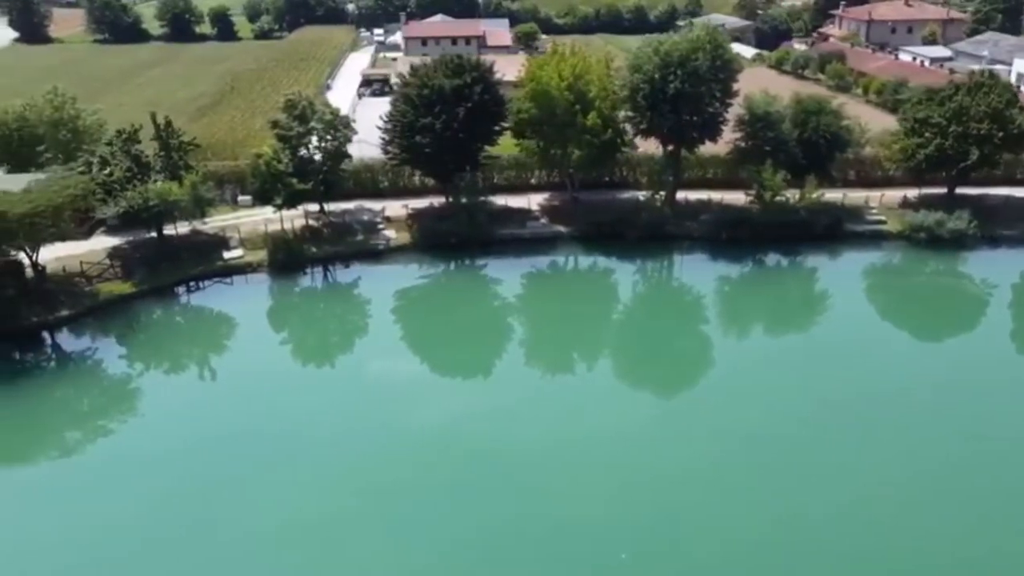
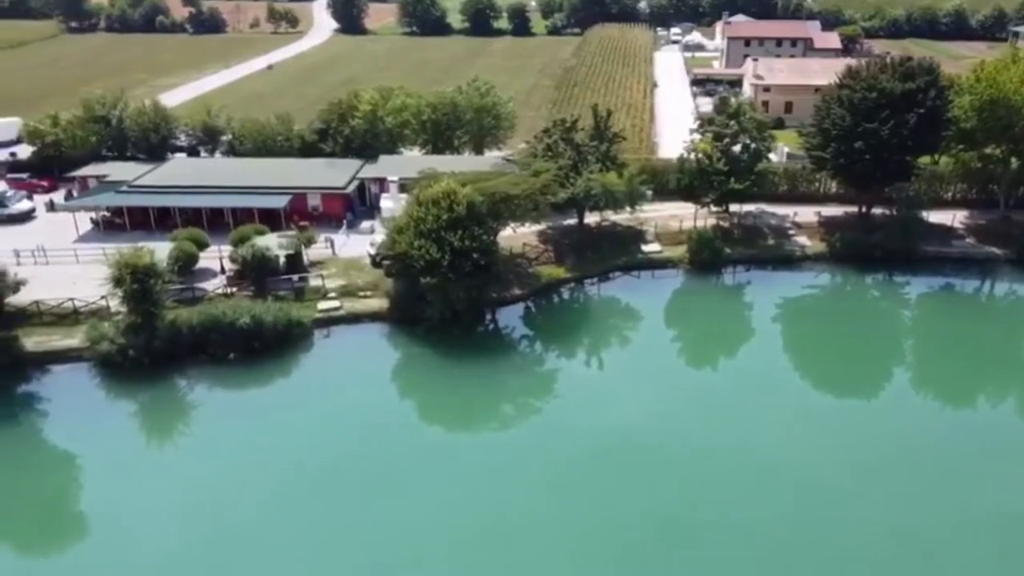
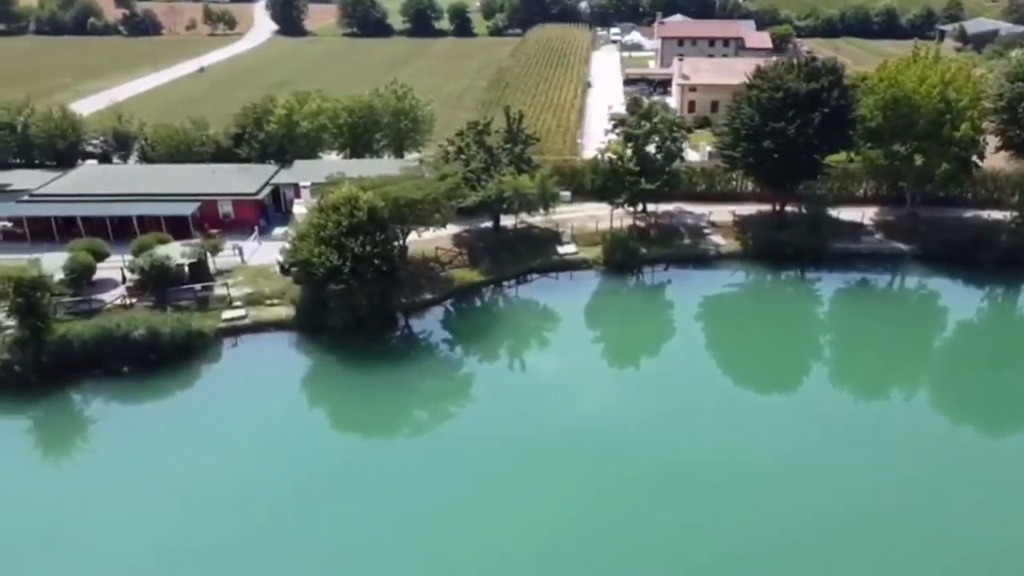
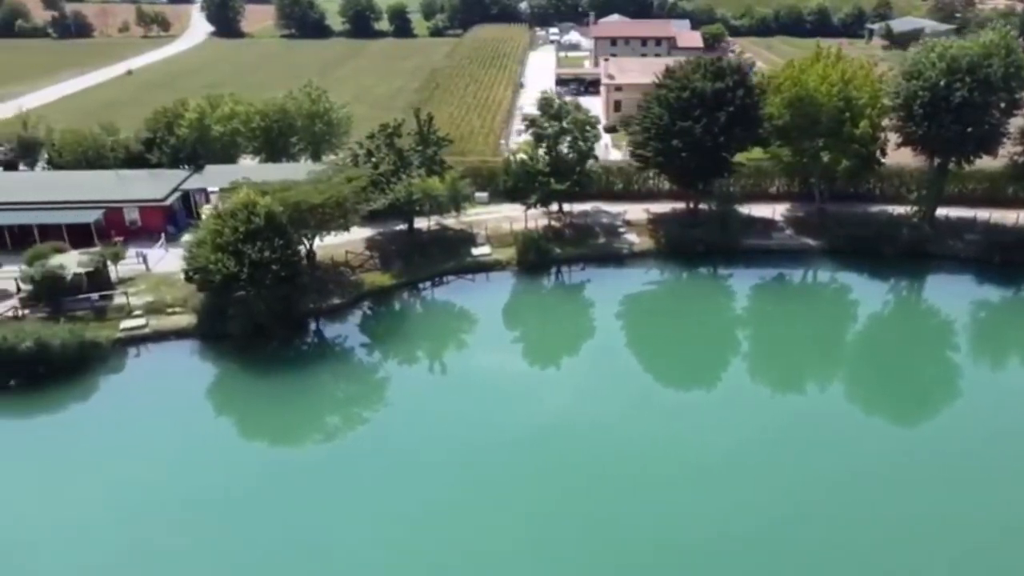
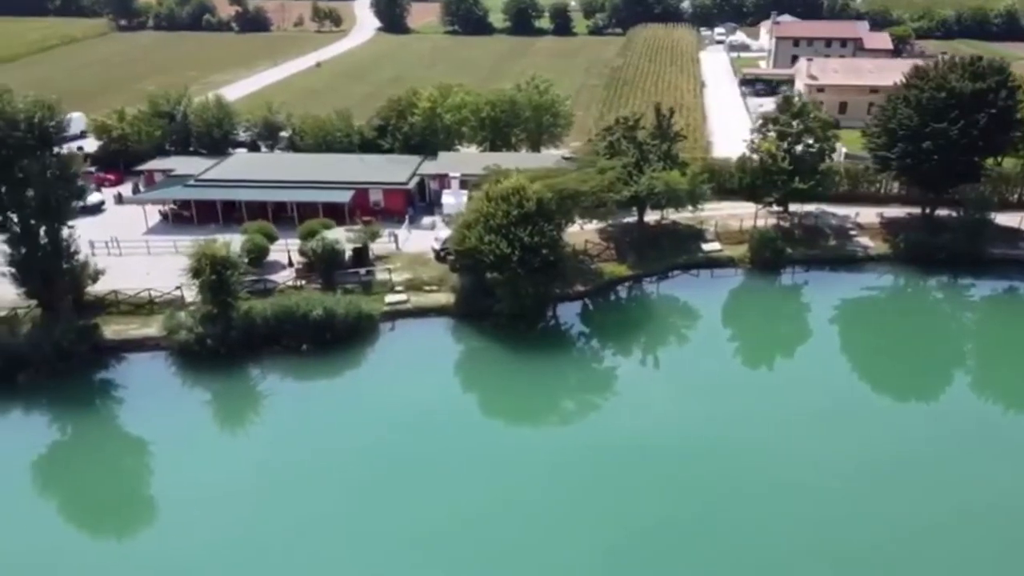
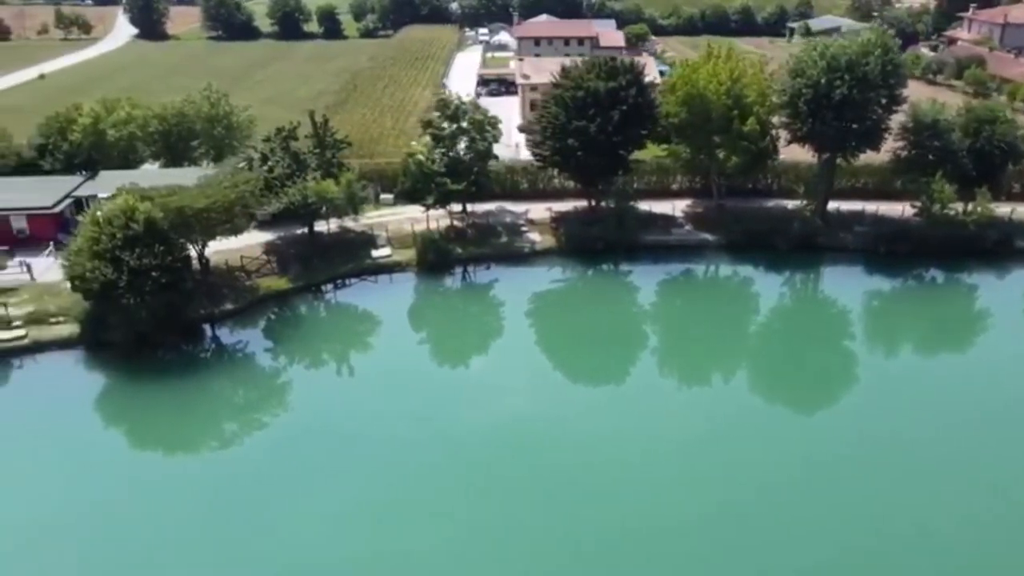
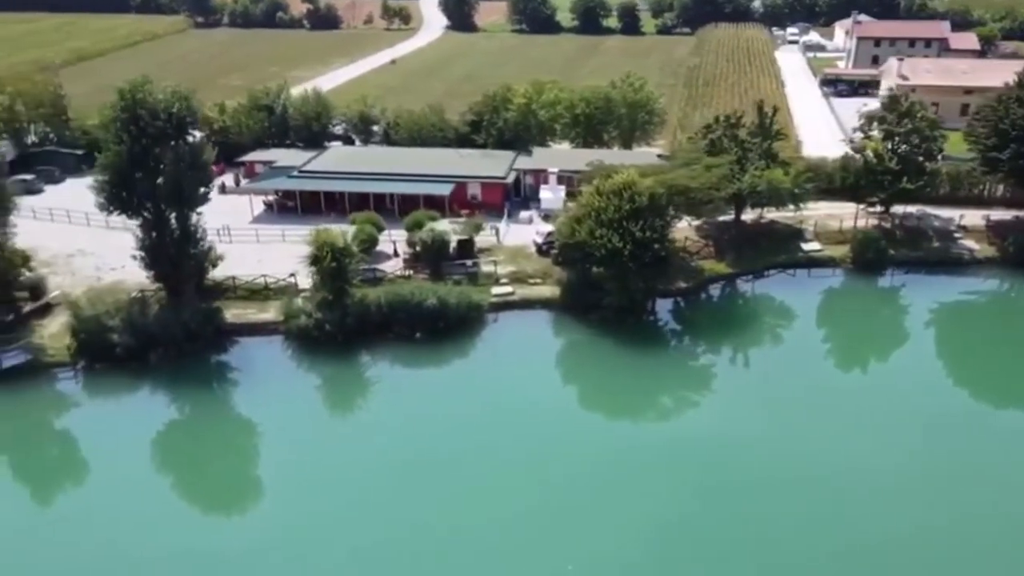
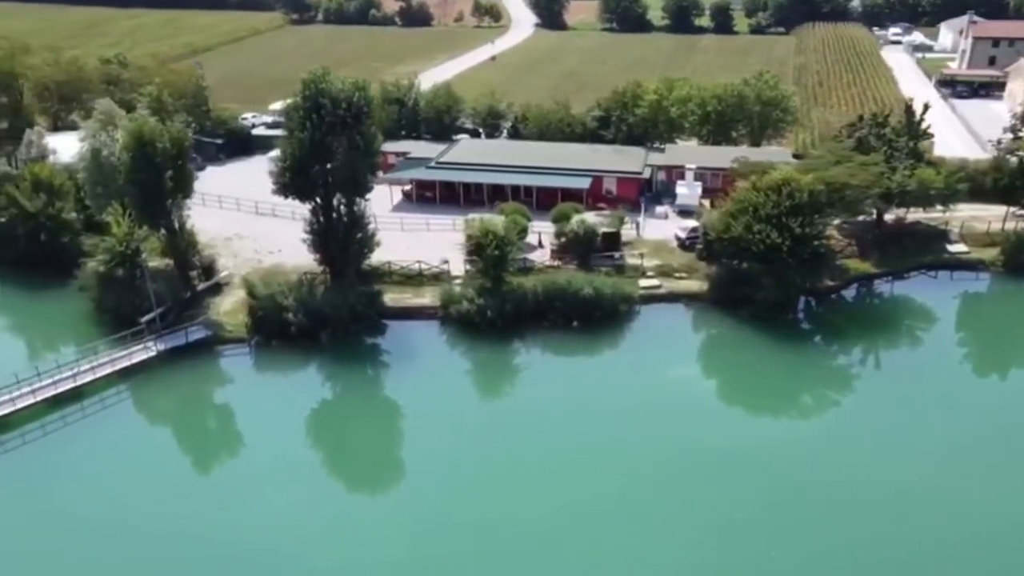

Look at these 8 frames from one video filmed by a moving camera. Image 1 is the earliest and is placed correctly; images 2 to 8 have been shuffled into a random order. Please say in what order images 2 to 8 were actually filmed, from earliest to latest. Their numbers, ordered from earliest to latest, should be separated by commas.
6, 4, 3, 2, 5, 7, 8
